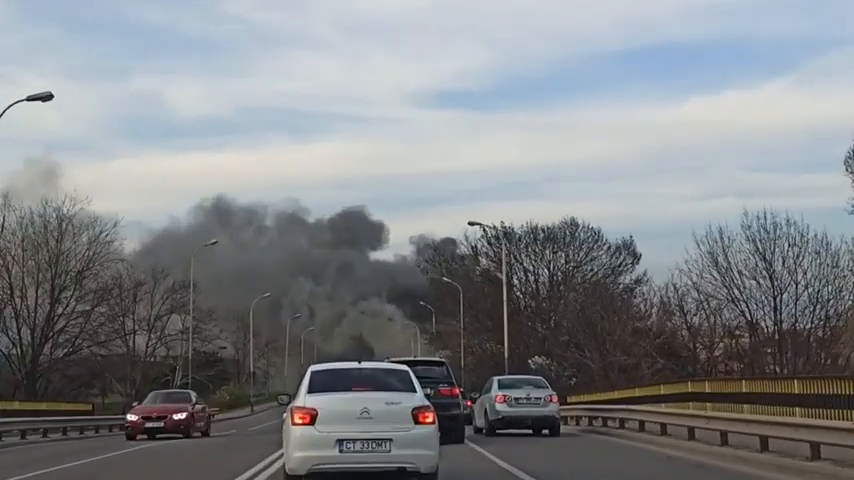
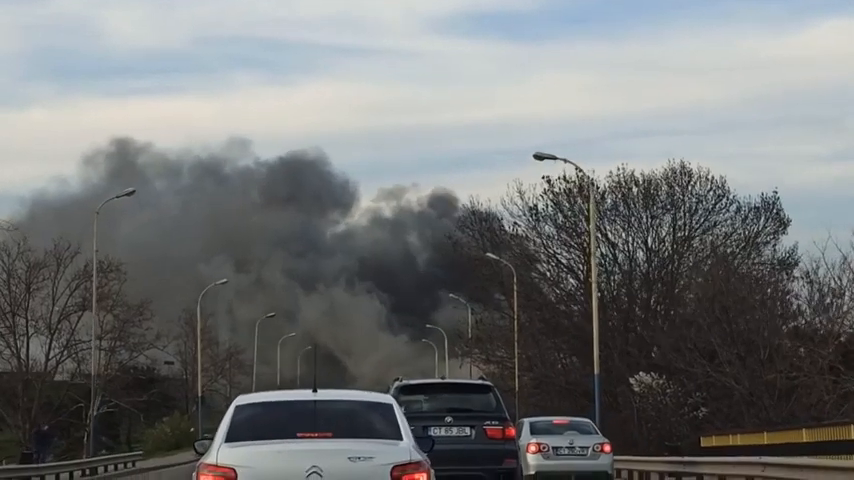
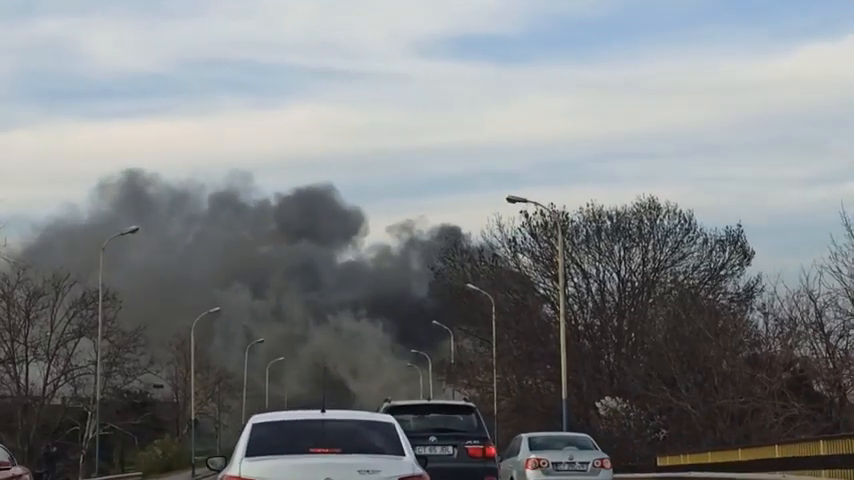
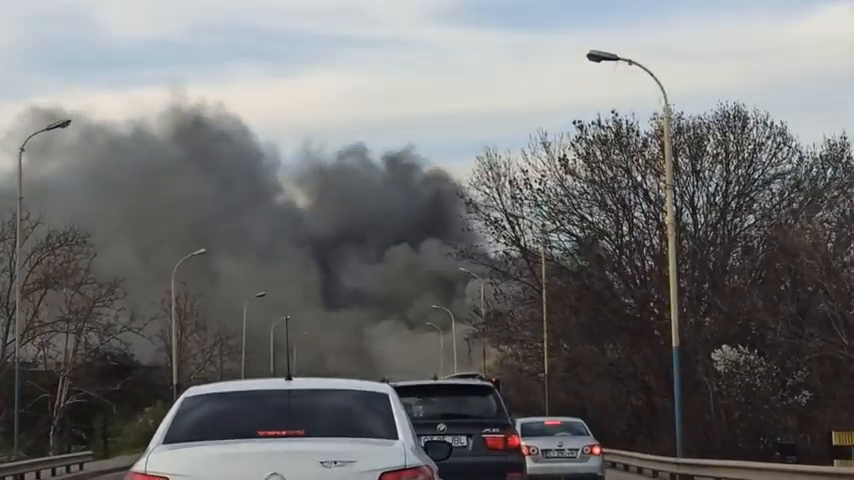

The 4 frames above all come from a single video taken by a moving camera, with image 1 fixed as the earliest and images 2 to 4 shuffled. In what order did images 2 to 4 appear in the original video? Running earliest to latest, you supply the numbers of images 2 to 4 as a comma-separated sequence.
3, 2, 4
